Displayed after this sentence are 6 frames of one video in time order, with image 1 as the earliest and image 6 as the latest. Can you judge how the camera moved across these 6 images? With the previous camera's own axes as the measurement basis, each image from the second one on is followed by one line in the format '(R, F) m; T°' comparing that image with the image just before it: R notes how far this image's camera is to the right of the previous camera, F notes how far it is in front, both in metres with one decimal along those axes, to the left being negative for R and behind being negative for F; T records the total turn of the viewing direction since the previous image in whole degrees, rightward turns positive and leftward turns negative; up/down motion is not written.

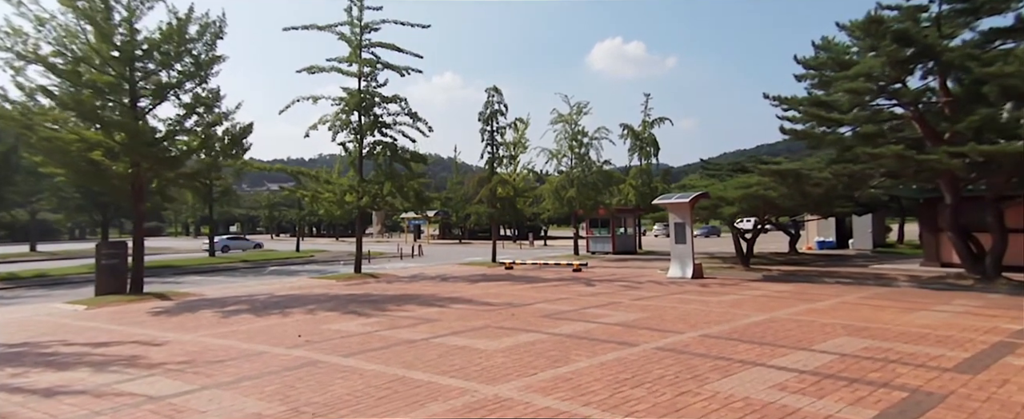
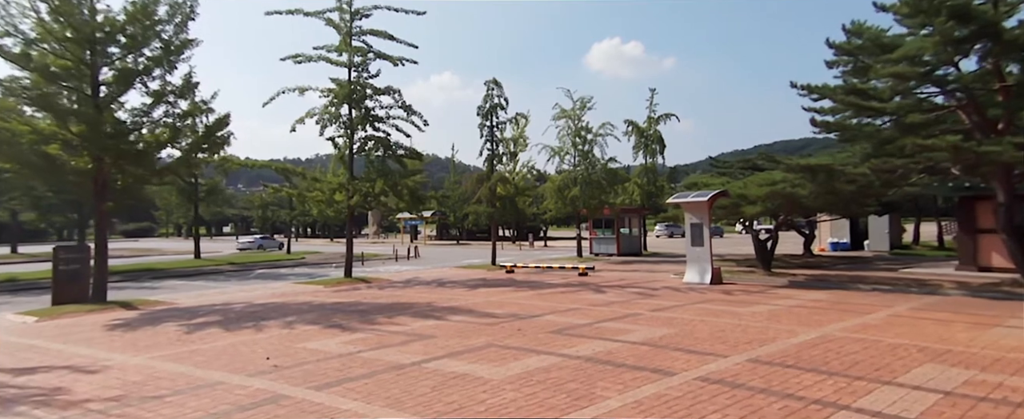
(-0.1, +1.8) m; 0°
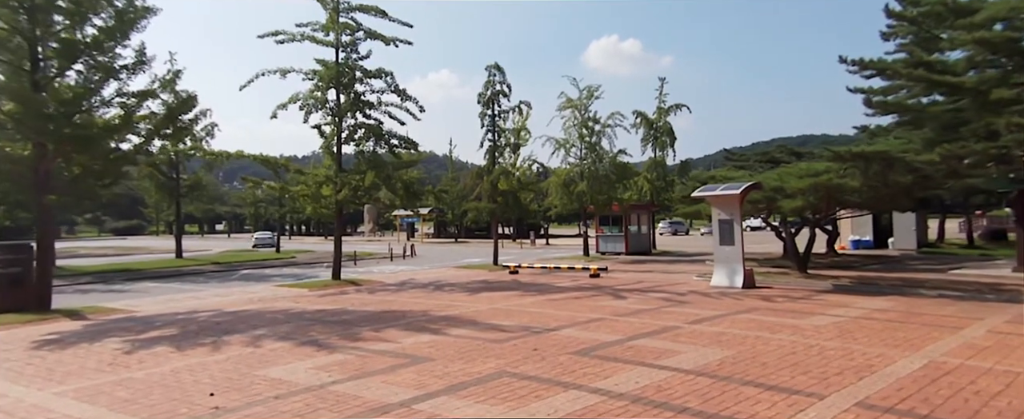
(-0.2, +2.3) m; 0°
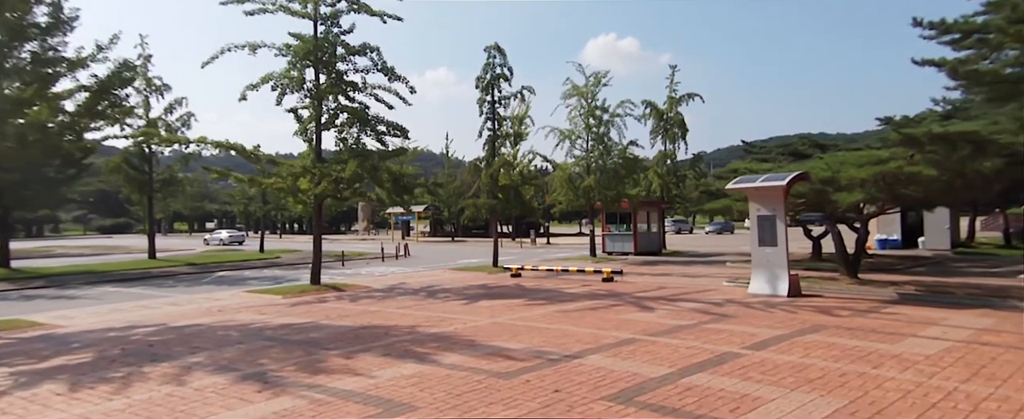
(-0.2, +2.7) m; 0°
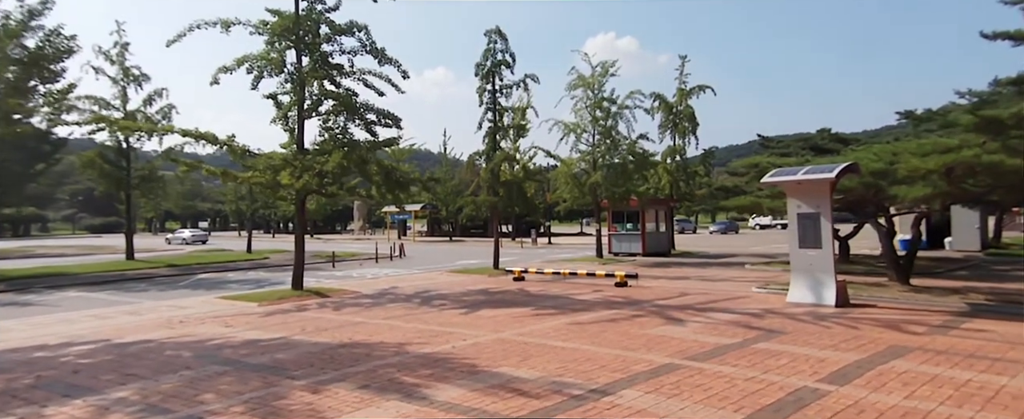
(-0.1, +2.0) m; 0°
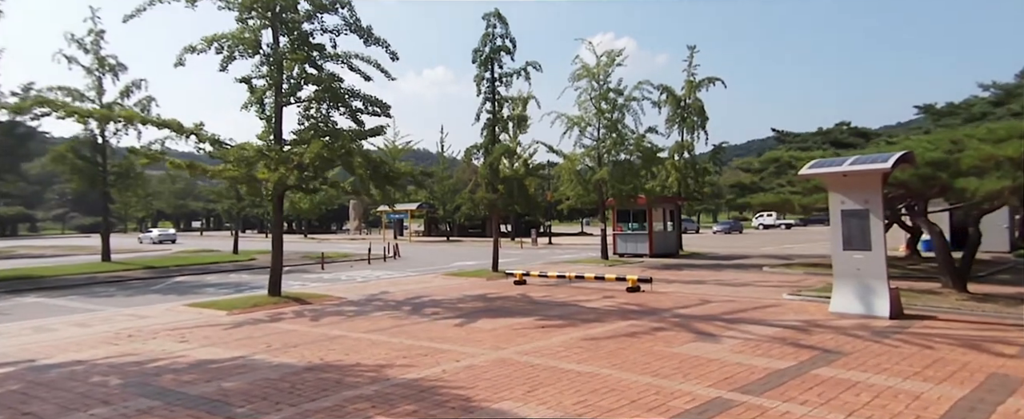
(-0.1, +1.8) m; 0°
